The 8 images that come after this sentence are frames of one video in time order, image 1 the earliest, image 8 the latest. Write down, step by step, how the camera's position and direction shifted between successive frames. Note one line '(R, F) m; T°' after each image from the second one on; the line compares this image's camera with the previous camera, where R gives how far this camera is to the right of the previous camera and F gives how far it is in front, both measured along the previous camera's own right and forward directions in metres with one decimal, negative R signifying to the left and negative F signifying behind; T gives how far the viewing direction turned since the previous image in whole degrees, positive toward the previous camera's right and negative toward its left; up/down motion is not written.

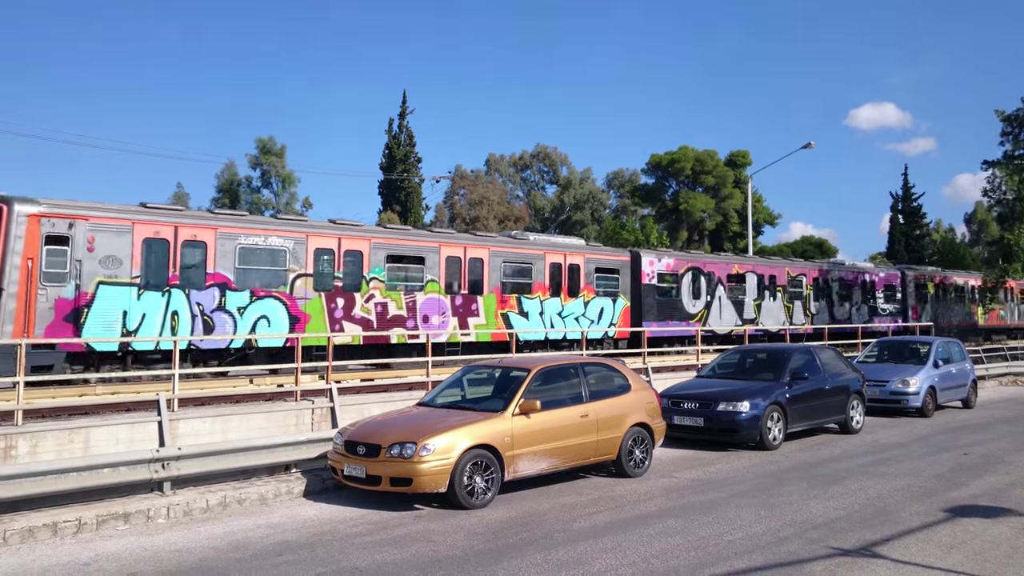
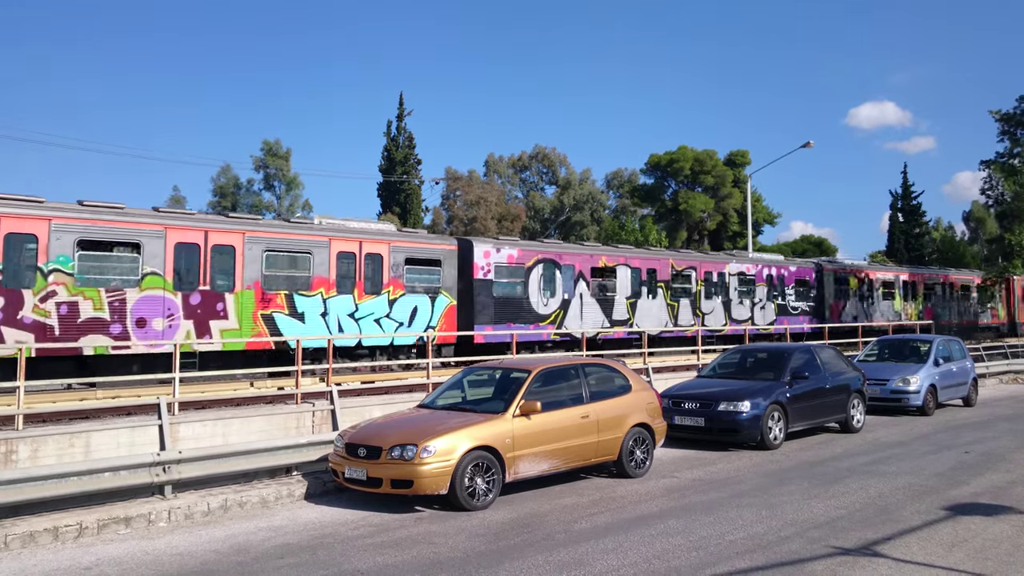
(0.0, 0.0) m; 0°
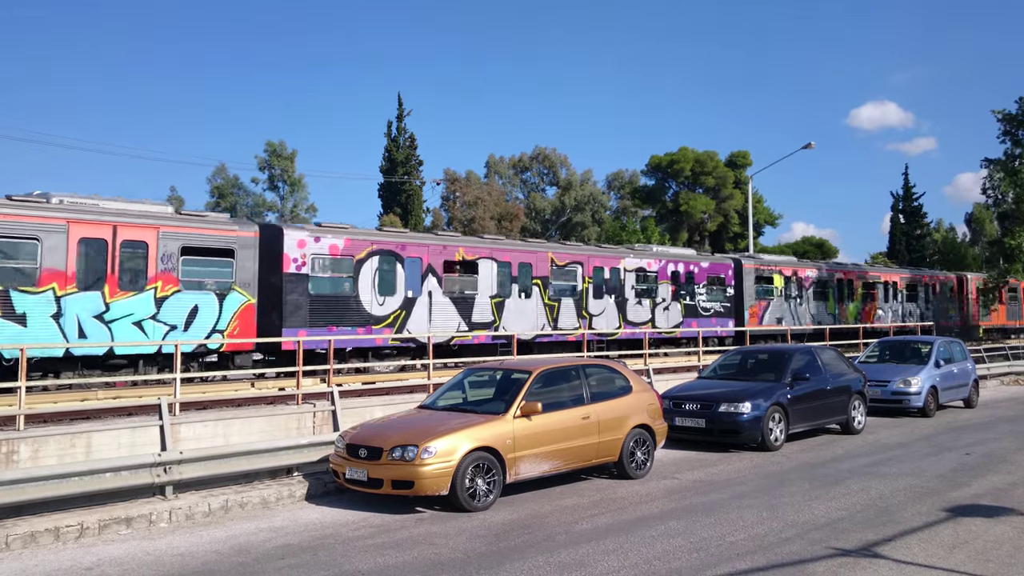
(0.0, 0.0) m; 0°
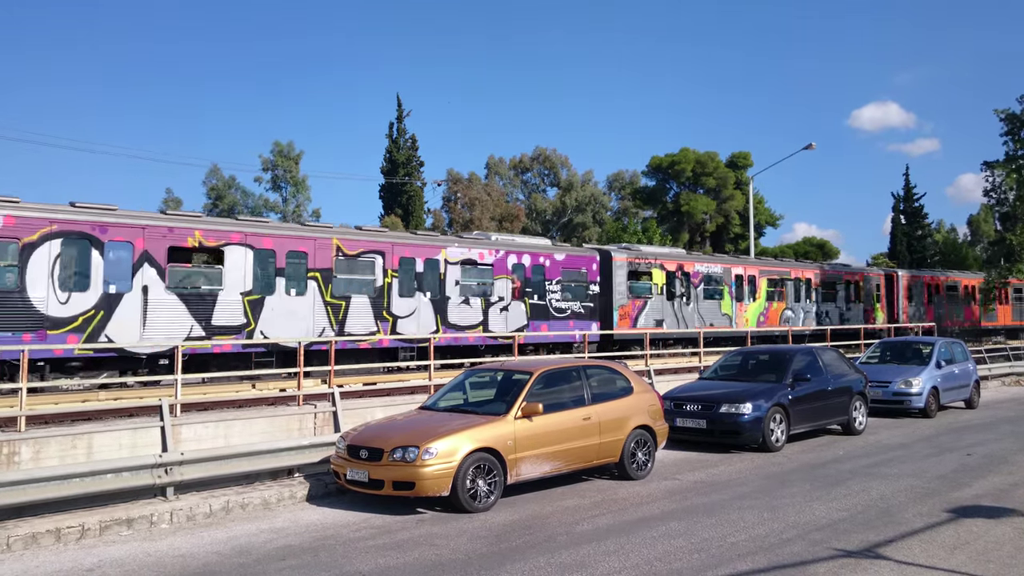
(0.0, 0.0) m; 0°
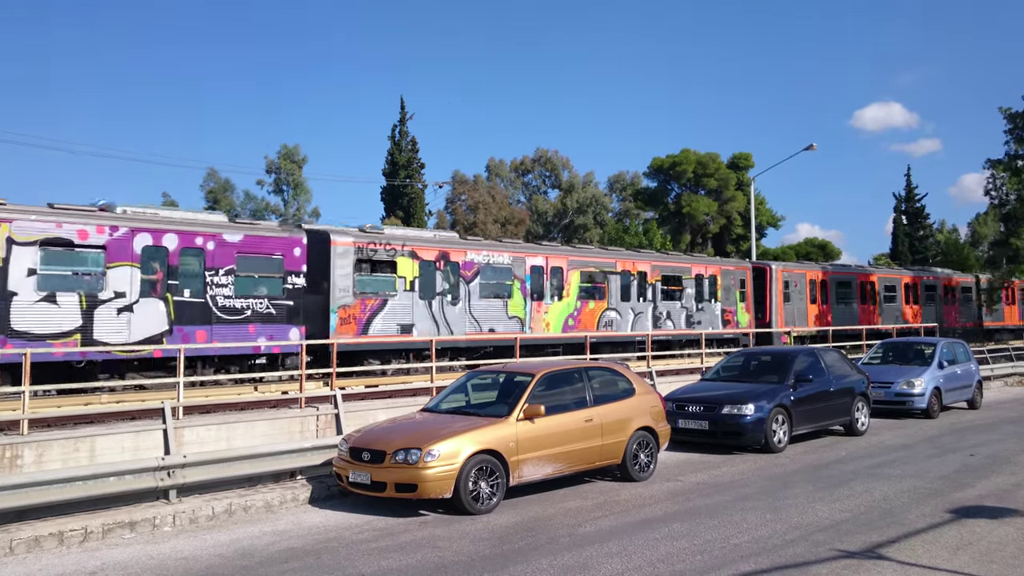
(0.0, 0.0) m; 0°
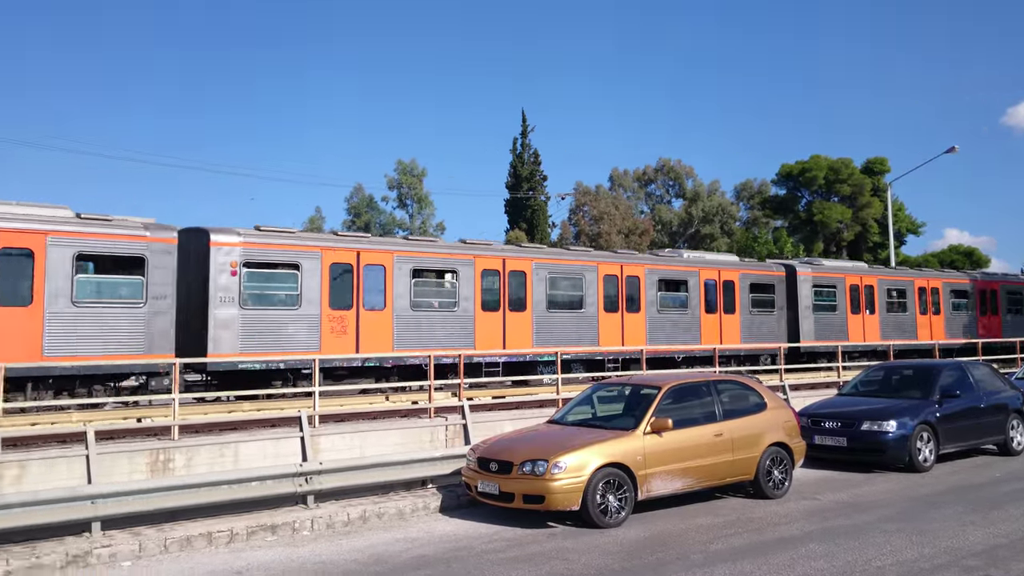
(-0.2, 0.0) m; -7°
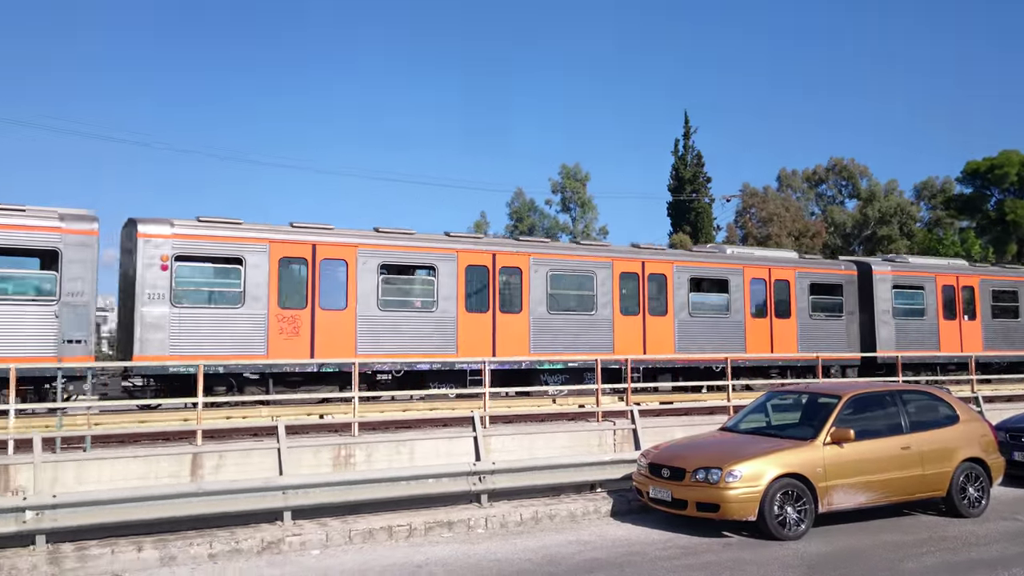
(-0.5, -0.1) m; -9°
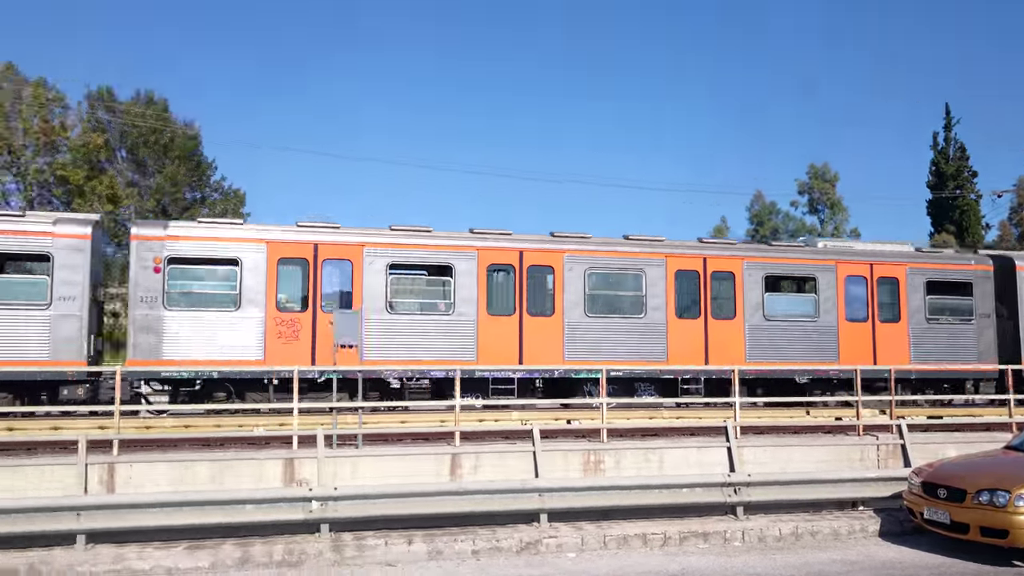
(+1.9, +1.0) m; -16°
